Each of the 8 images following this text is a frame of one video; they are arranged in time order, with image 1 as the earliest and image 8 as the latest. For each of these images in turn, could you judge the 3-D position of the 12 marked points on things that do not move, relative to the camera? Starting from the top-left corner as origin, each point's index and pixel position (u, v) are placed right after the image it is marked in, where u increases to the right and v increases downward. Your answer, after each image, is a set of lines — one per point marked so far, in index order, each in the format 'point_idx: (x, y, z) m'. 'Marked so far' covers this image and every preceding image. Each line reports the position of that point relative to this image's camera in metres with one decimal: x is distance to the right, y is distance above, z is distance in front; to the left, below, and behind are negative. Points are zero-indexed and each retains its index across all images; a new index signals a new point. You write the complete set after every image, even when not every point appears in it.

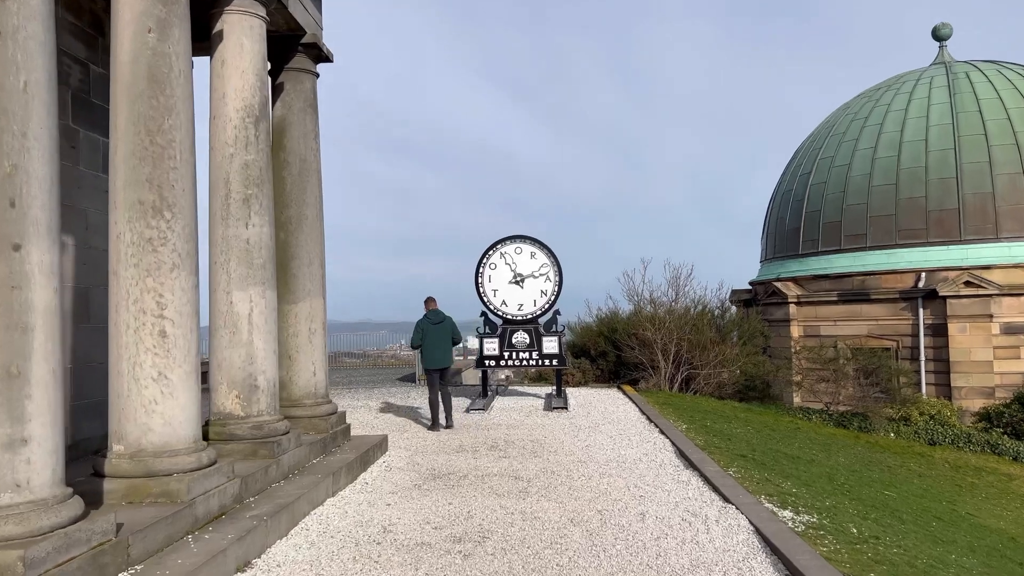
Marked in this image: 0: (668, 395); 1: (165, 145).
0: (+2.6, -1.8, +13.6) m
1: (-2.0, +0.8, +4.8) m
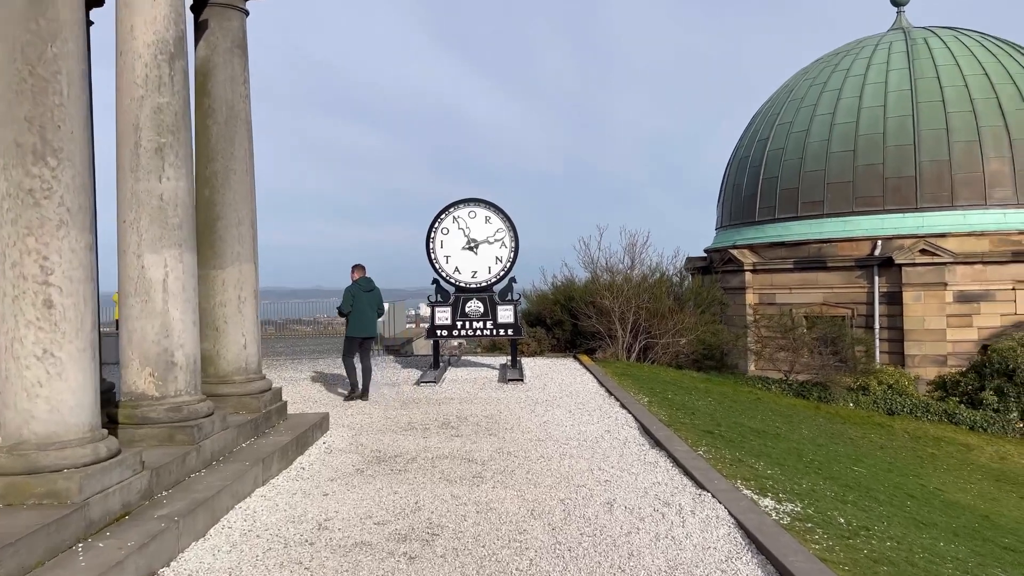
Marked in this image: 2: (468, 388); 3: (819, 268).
0: (+1.9, -1.3, +13.2) m
1: (-2.3, +1.0, +4.0) m
2: (-0.6, -1.3, +10.8) m
3: (+7.4, +0.5, +19.7) m
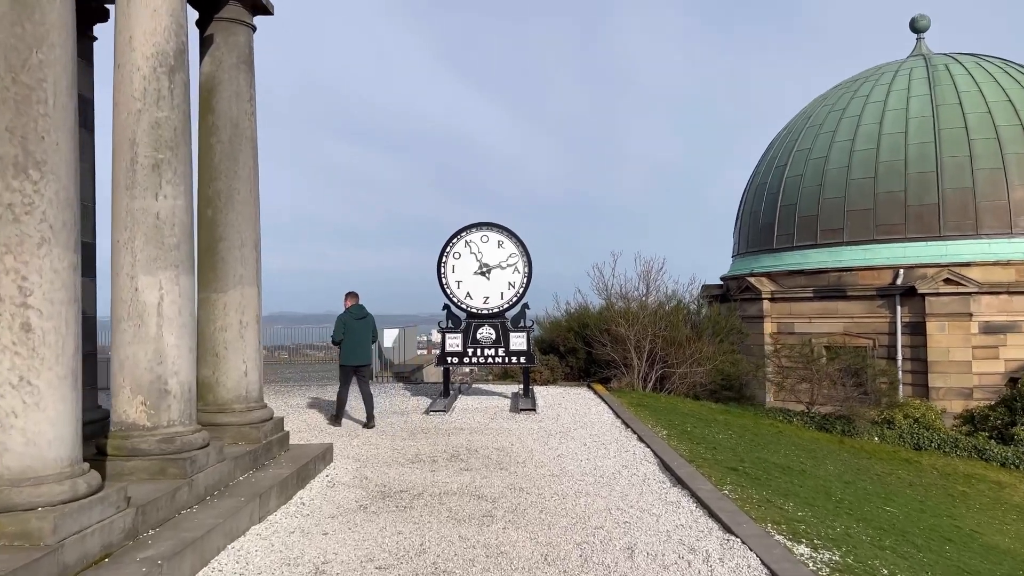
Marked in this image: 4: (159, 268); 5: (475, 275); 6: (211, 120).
0: (+2.1, -1.7, +12.8) m
1: (-2.2, +0.9, +3.7) m
2: (-0.4, -1.7, +10.4) m
3: (+7.8, -0.2, +19.2) m
4: (-2.2, +0.1, +5.1) m
5: (-0.6, +0.2, +12.1) m
6: (-2.4, +1.3, +6.5) m
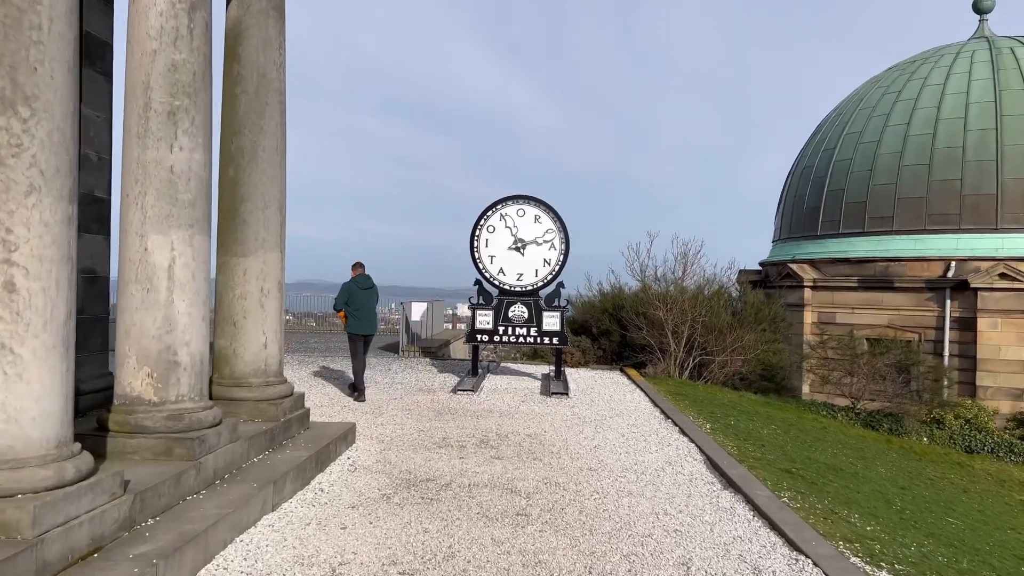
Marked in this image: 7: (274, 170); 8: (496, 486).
0: (+2.5, -1.4, +12.2) m
1: (-1.9, +1.1, +3.2) m
2: (0.0, -1.4, +9.9) m
3: (+8.5, 0.0, +18.4) m
4: (-1.9, +0.3, +4.6) m
5: (0.0, +0.5, +11.6) m
6: (-2.0, +1.6, +6.0) m
7: (-1.8, +0.9, +6.1) m
8: (-0.1, -1.4, +5.6) m
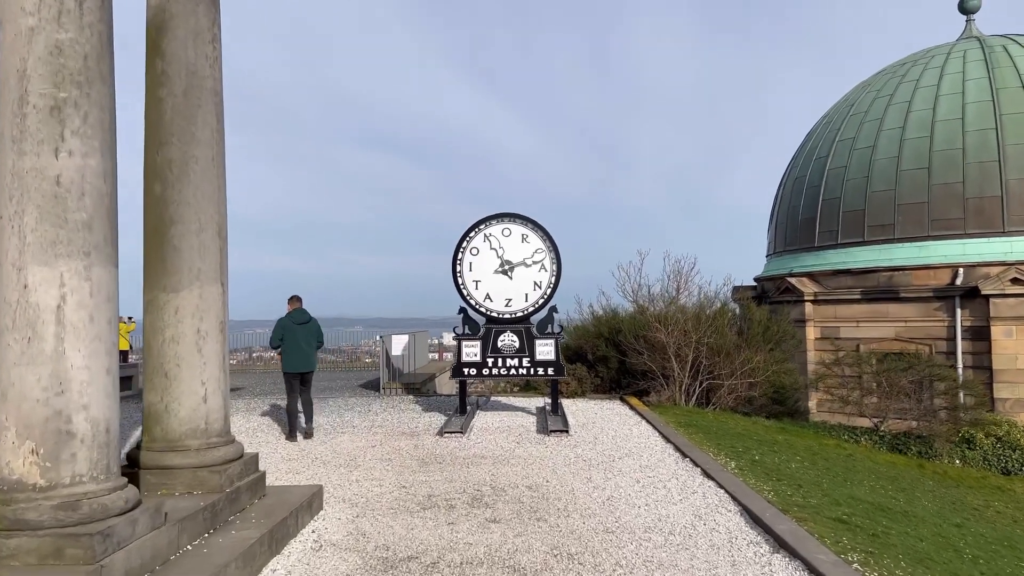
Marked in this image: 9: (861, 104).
0: (+2.4, -1.7, +11.2) m
1: (-2.0, +0.9, +2.2) m
2: (-0.1, -1.7, +8.8) m
3: (+8.2, -0.2, +17.6) m
4: (-2.0, +0.1, +3.5) m
5: (-0.2, +0.2, +10.6) m
6: (-2.2, +1.4, +5.0) m
7: (-1.9, +0.6, +5.1) m
8: (-0.1, -1.5, +4.5) m
9: (+8.6, +4.5, +20.0) m
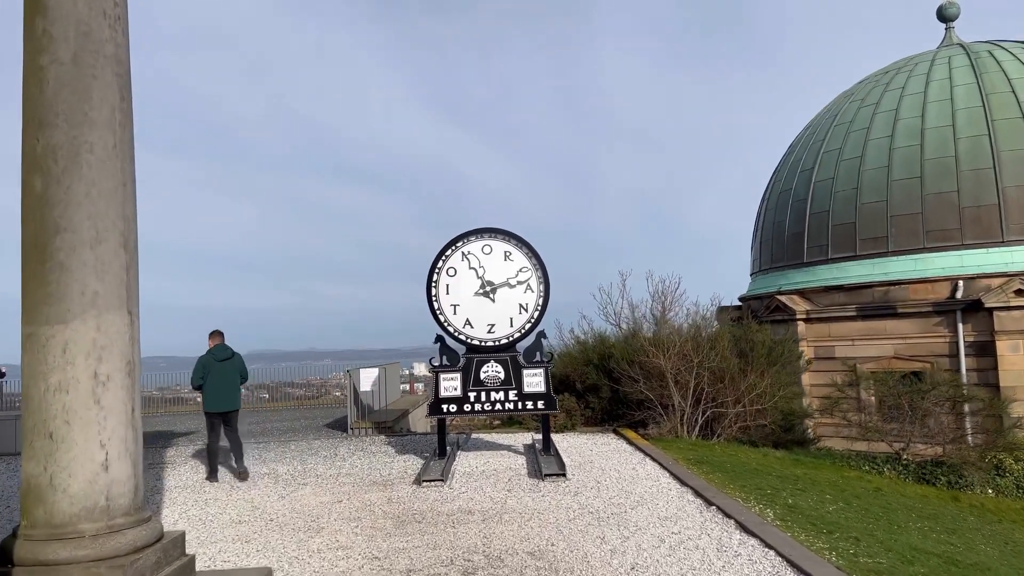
0: (+2.2, -1.9, +10.1) m
1: (-1.9, +0.9, +0.9) m
2: (-0.2, -1.9, +7.6) m
3: (+7.7, -0.6, +16.7) m
4: (-1.9, +0.1, +2.3) m
5: (-0.4, -0.1, +9.4) m
6: (-2.2, +1.2, +3.8) m
7: (-1.9, +0.5, +3.8) m
8: (0.0, -1.6, +3.3) m
9: (+7.9, +4.1, +19.3) m
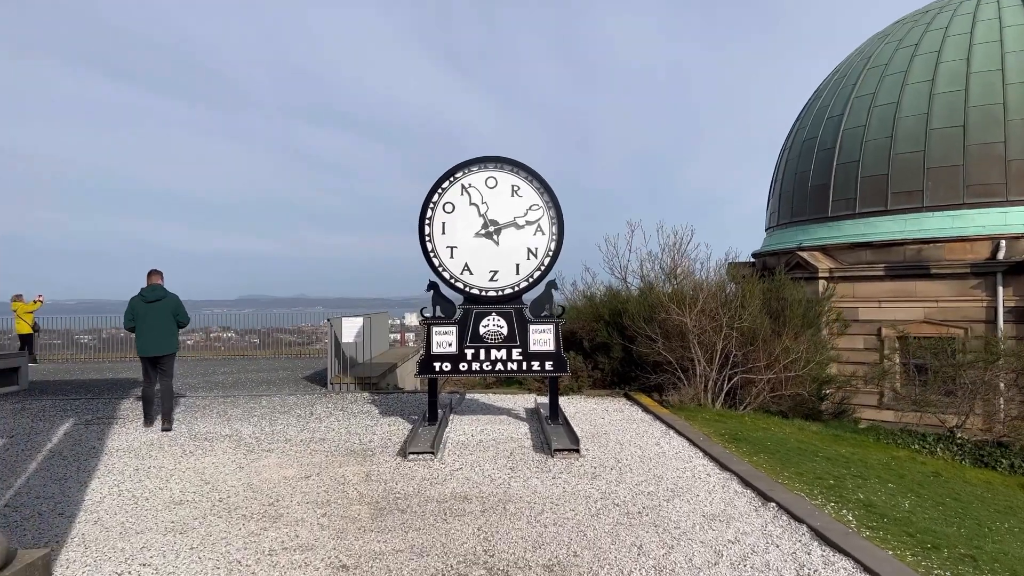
0: (+2.2, -1.4, +8.8) m
1: (-1.7, +1.1, -0.5) m
2: (-0.2, -1.4, +6.3) m
3: (+7.7, +0.2, +15.4) m
4: (-1.8, +0.3, +0.9) m
5: (-0.4, +0.5, +8.0) m
6: (-2.0, +1.5, +2.3) m
7: (-1.8, +0.8, +2.4) m
8: (0.0, -1.4, +2.0) m
9: (+8.0, +5.0, +17.7) m
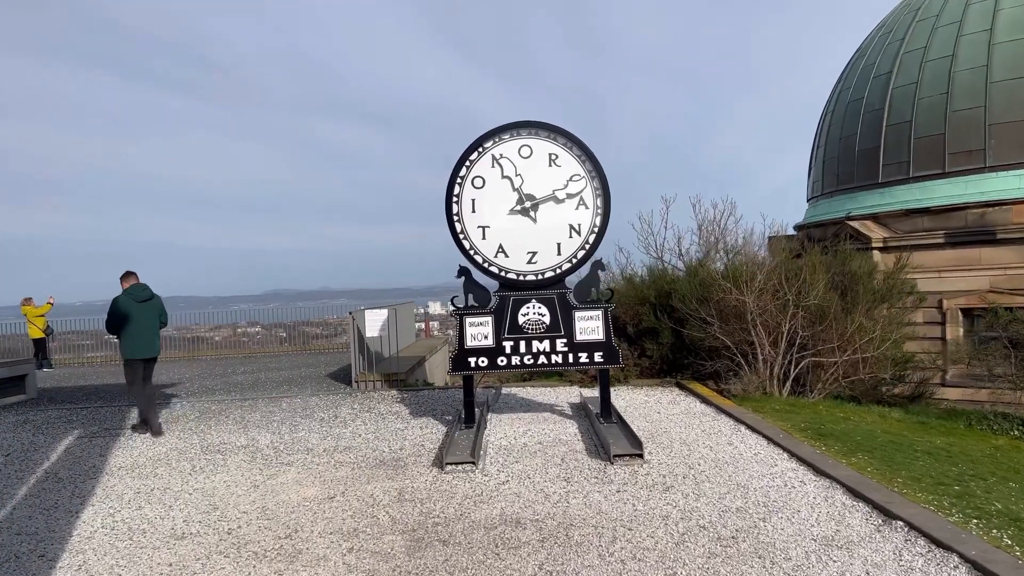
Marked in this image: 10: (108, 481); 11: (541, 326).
0: (+2.7, -1.1, +7.8) m
1: (-1.6, +1.0, -1.4) m
2: (+0.2, -1.3, +5.4) m
3: (+8.3, +0.8, +14.2) m
4: (-1.6, +0.2, 0.0) m
5: (0.0, +0.6, +7.0) m
6: (-1.9, +1.5, +1.4) m
7: (-1.6, +0.8, +1.5) m
8: (+0.3, -1.3, +1.1) m
9: (+8.5, +5.7, +16.4) m
10: (-3.1, -1.5, +6.2) m
11: (+0.3, -0.3, +7.0) m
